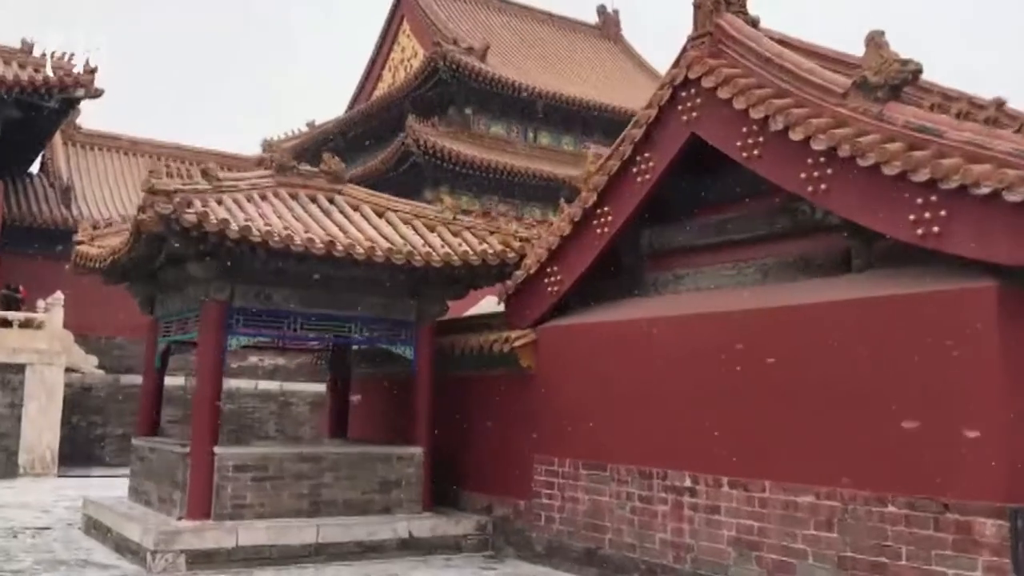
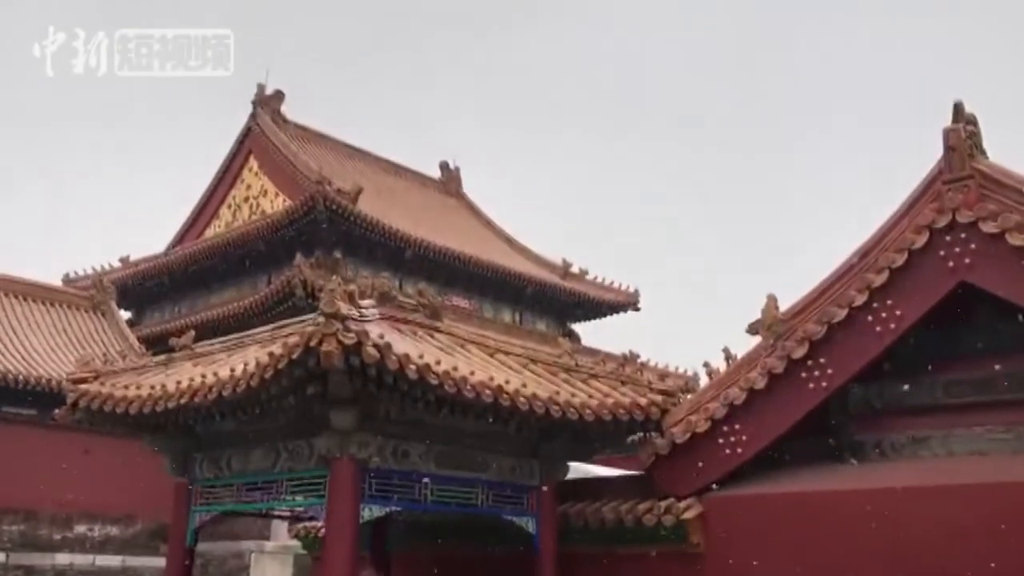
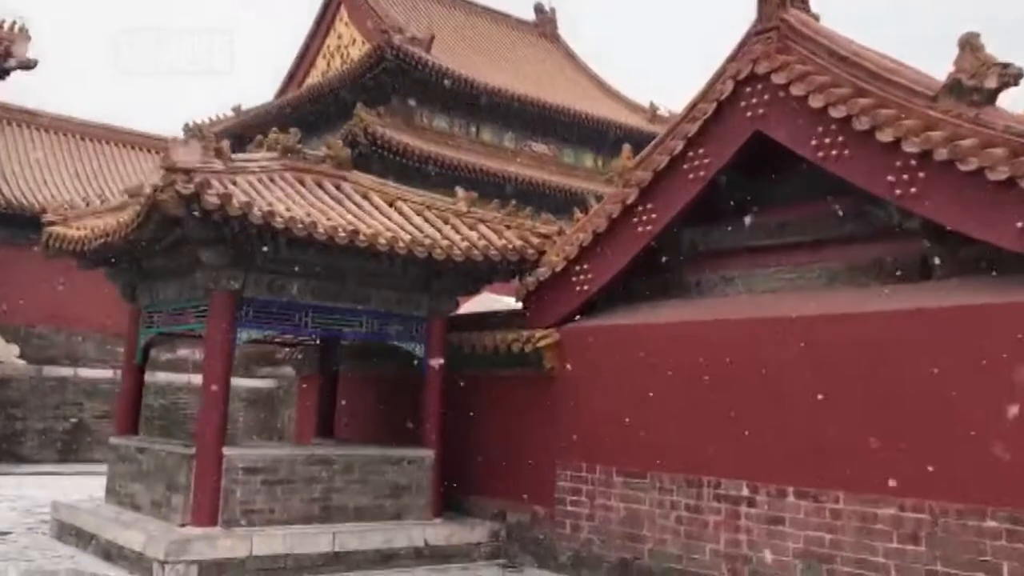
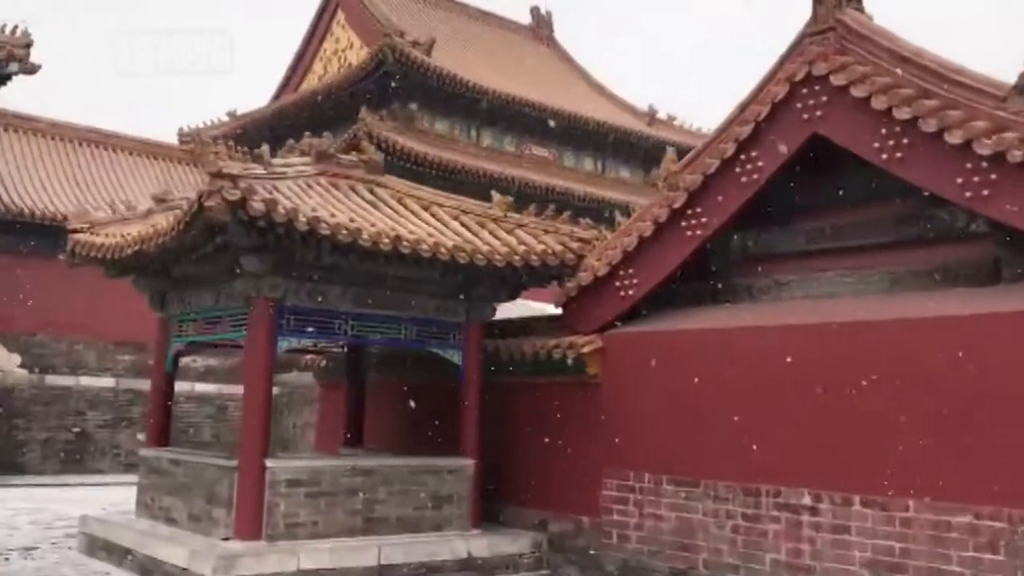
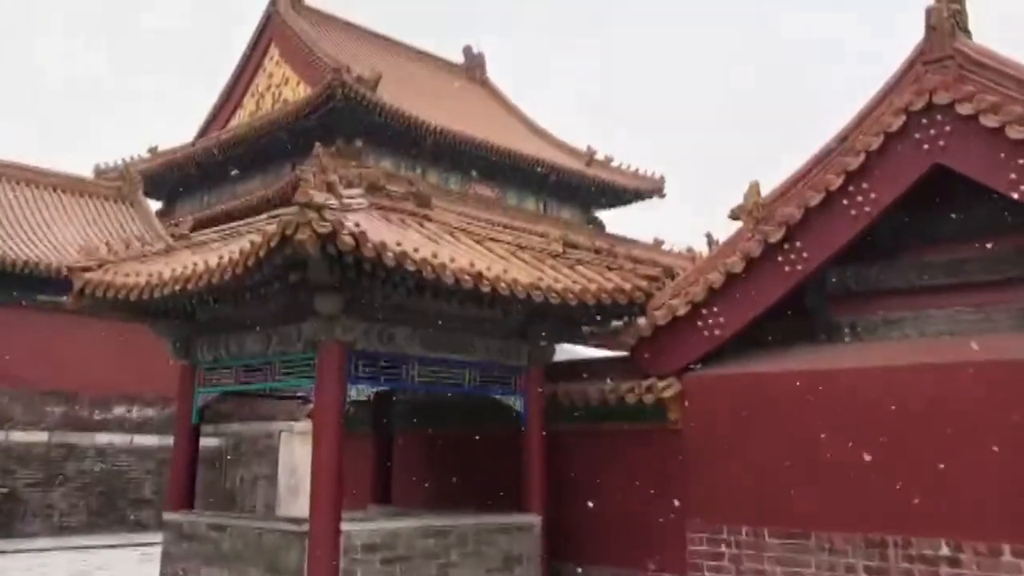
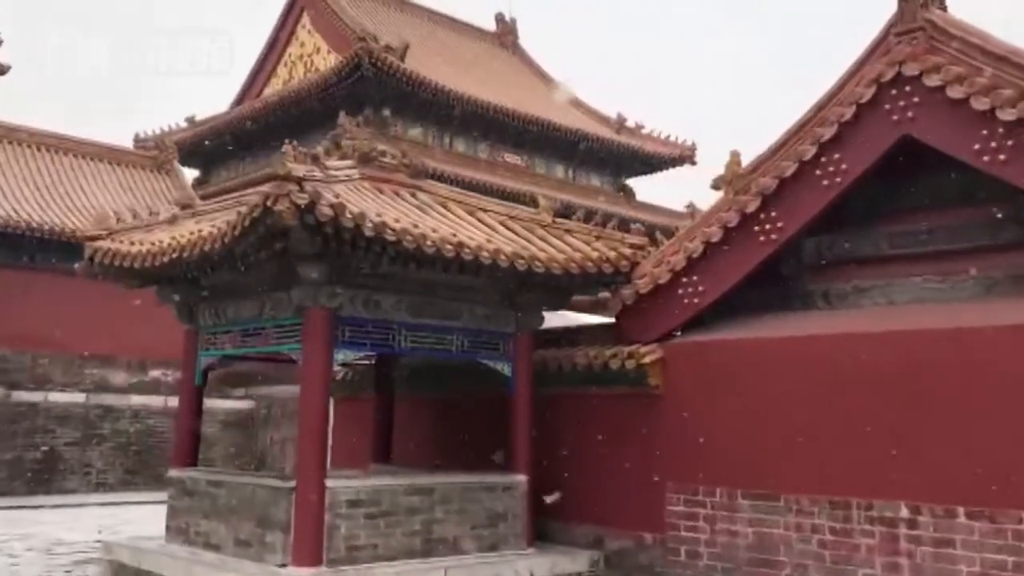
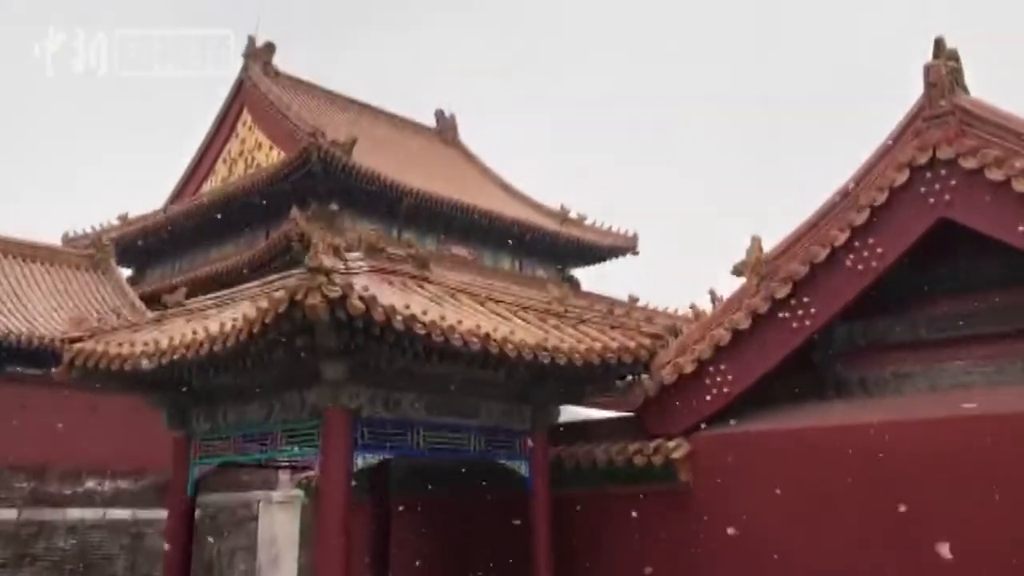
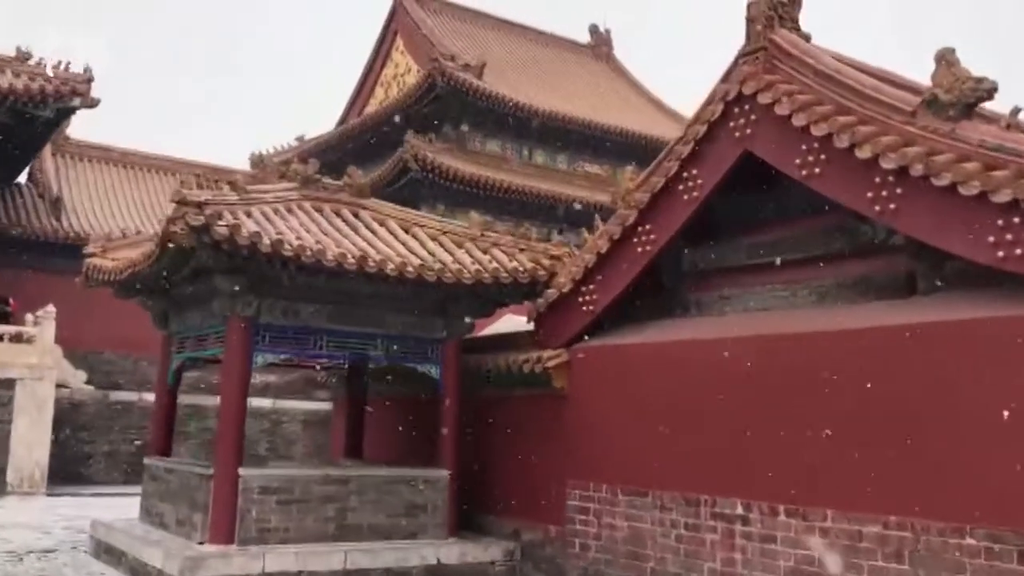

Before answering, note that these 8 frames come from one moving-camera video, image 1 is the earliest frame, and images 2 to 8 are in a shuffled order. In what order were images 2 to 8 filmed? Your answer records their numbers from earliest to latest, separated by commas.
8, 3, 4, 6, 5, 7, 2
